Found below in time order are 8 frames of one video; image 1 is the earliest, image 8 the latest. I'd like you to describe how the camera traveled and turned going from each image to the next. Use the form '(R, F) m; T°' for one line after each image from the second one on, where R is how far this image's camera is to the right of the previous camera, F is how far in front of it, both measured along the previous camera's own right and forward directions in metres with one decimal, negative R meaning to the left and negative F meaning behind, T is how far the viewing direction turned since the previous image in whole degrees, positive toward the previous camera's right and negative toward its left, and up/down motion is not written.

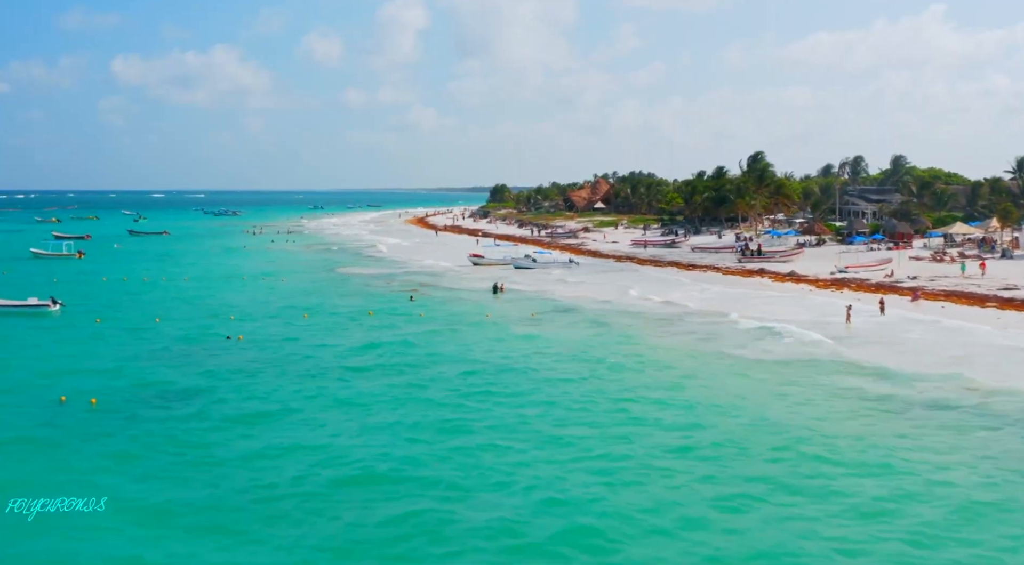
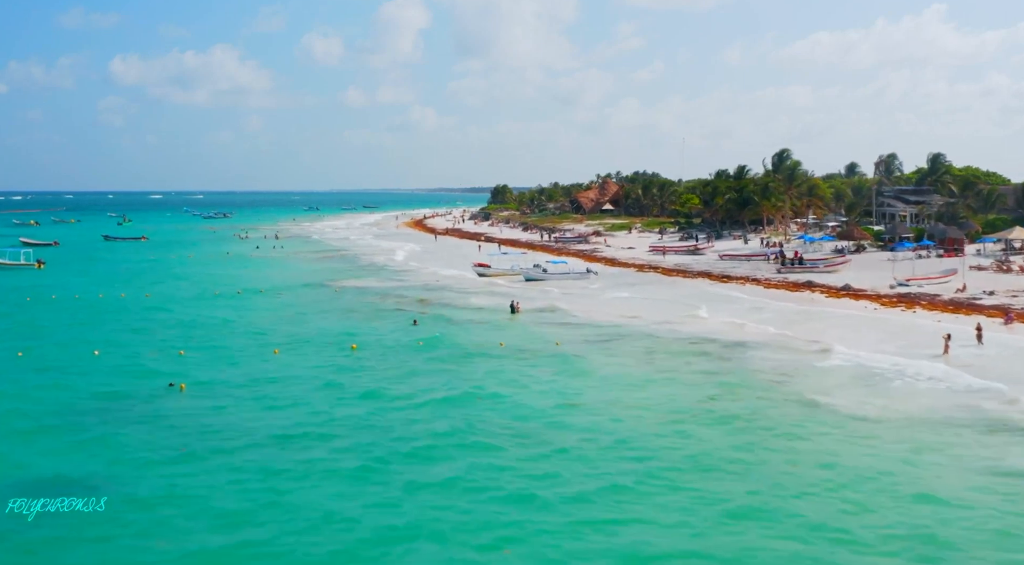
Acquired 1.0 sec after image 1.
(-0.6, +7.1) m; 0°
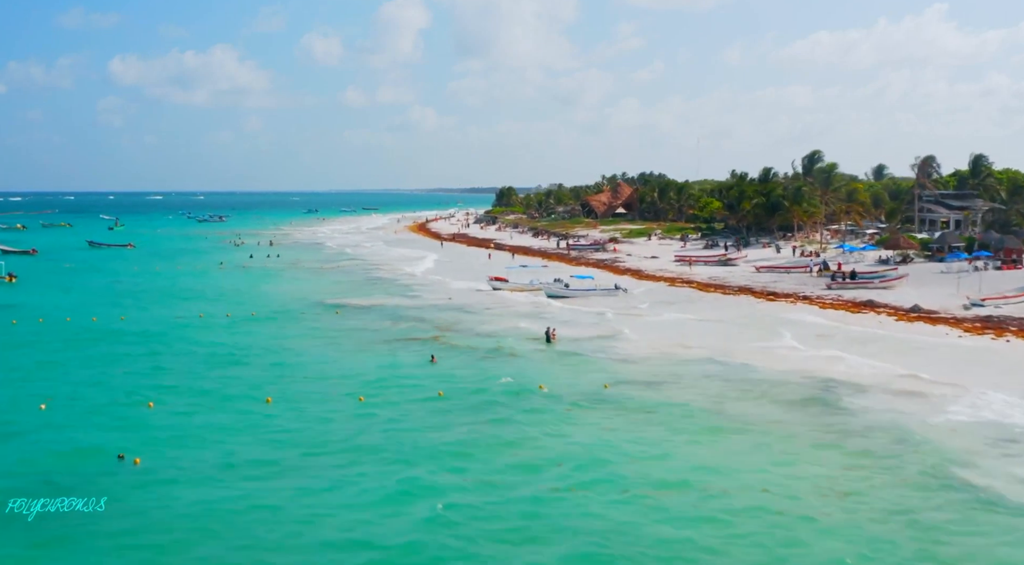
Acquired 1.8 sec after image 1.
(-1.1, +5.5) m; 0°
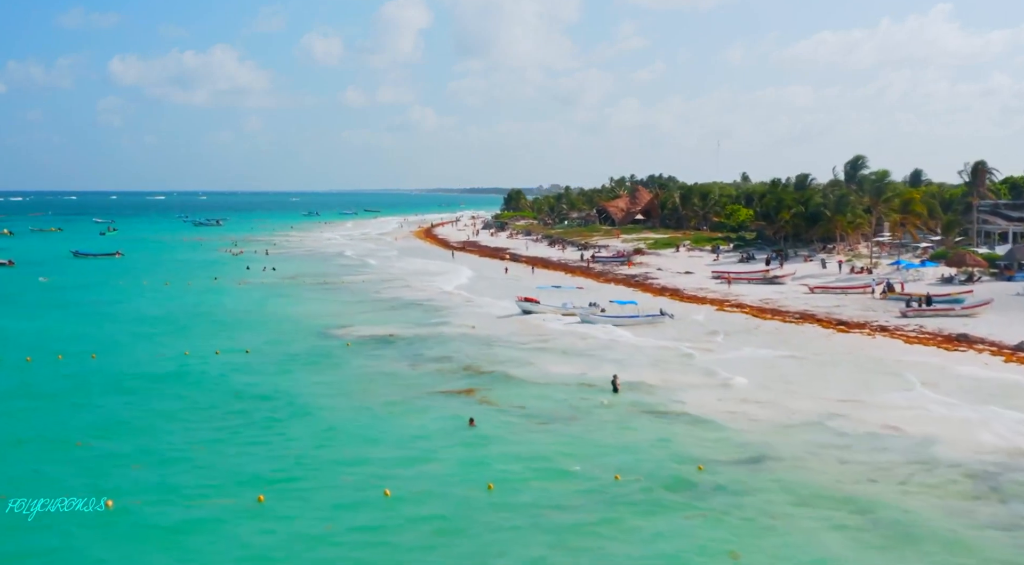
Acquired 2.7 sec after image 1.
(-1.5, +6.0) m; 0°
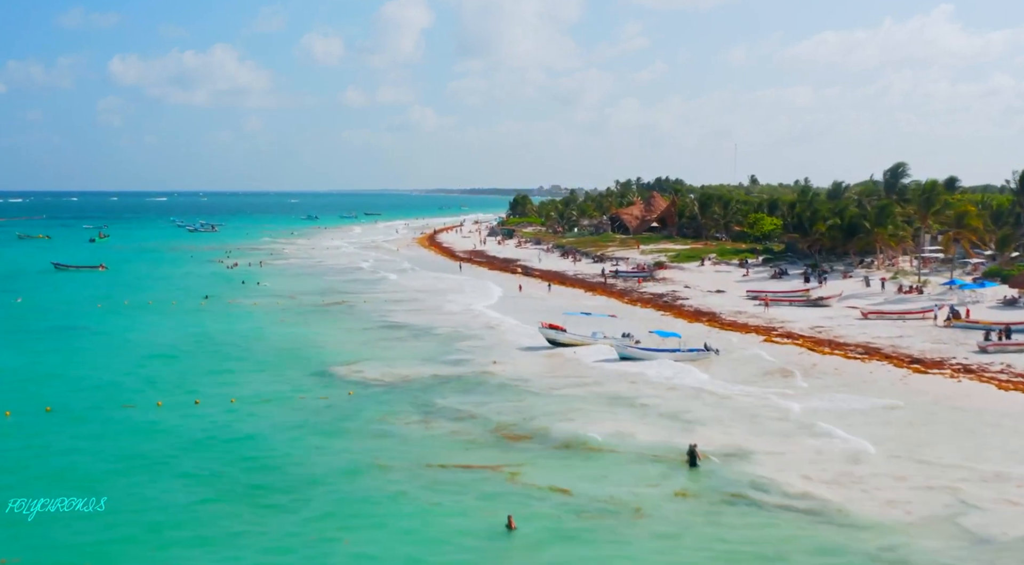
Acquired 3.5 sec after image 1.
(-1.0, +5.5) m; 0°
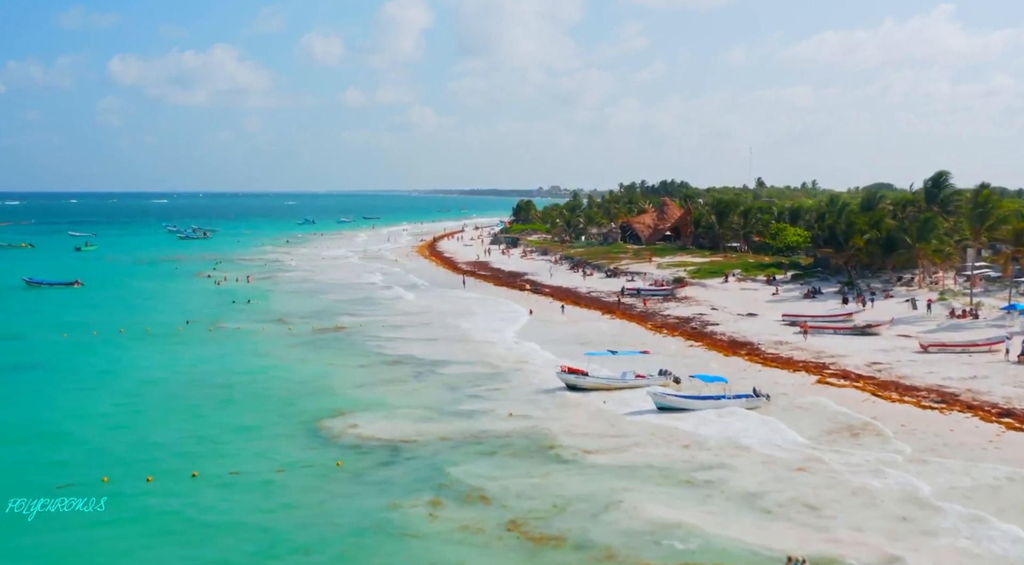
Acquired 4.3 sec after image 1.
(-0.6, +5.6) m; 0°
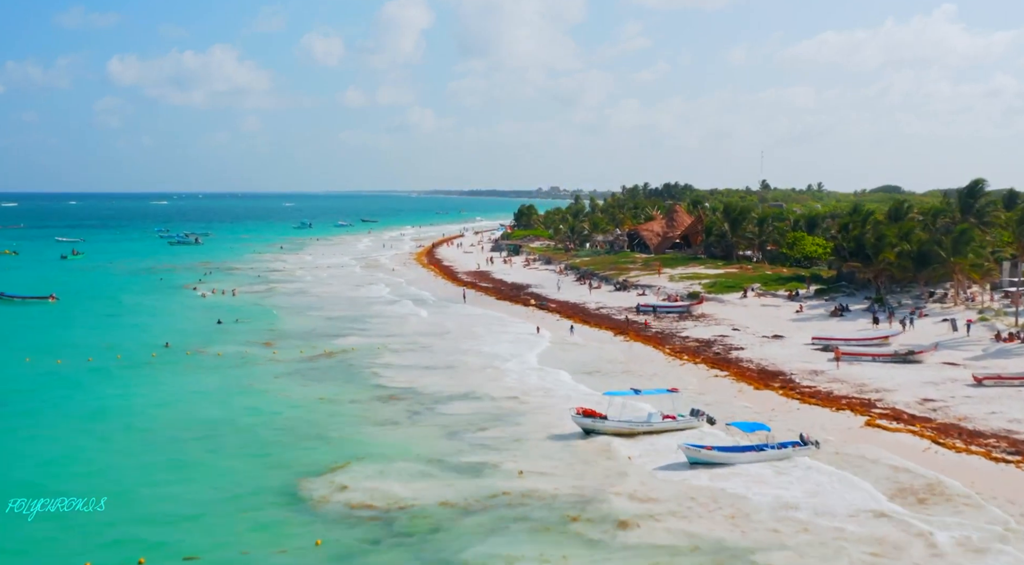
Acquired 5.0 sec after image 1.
(-0.3, +4.4) m; 0°
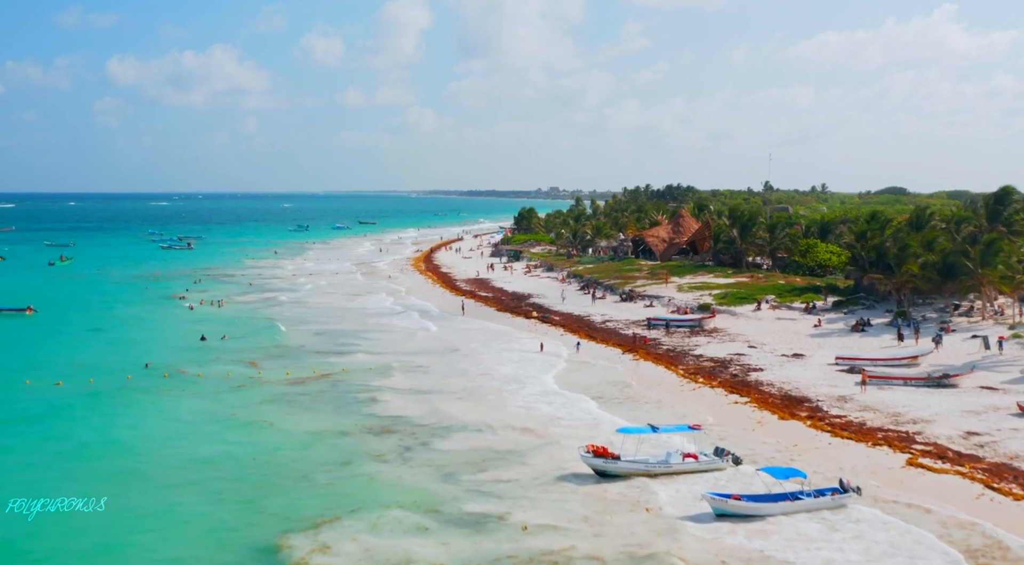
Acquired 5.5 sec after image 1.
(-0.1, +3.3) m; 0°
